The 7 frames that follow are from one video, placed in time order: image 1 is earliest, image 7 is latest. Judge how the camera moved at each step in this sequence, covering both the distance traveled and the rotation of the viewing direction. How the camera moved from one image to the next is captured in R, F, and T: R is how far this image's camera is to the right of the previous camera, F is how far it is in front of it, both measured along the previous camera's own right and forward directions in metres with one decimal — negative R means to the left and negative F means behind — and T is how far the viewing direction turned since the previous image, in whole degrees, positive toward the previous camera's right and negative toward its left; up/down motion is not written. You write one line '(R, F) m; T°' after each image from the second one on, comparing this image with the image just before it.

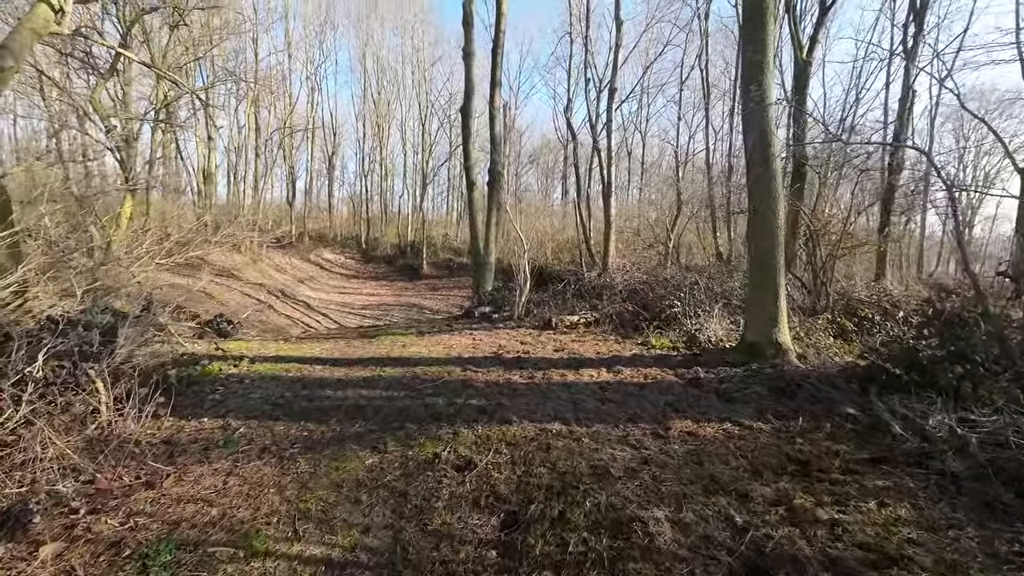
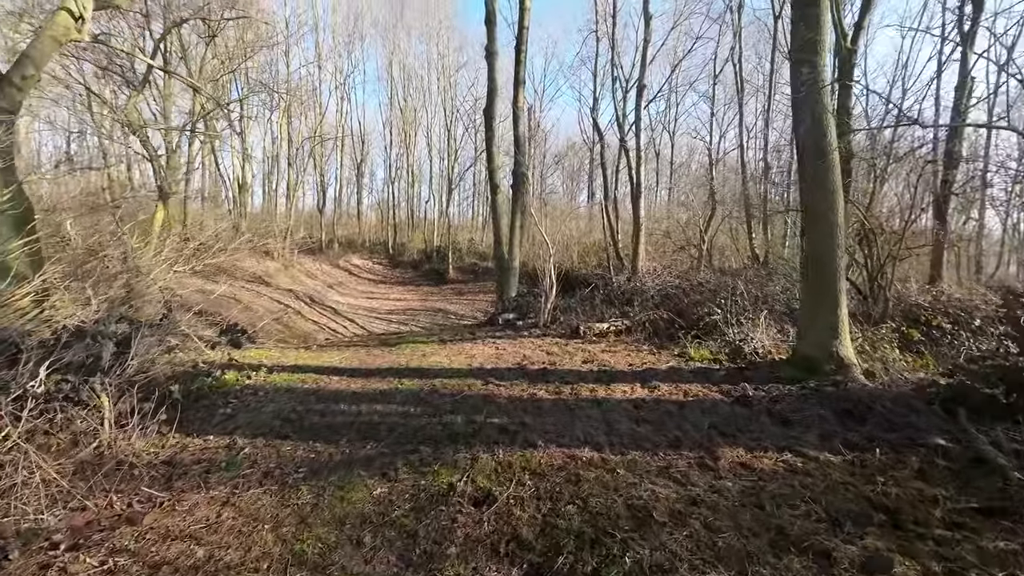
(0.0, +0.4) m; -3°
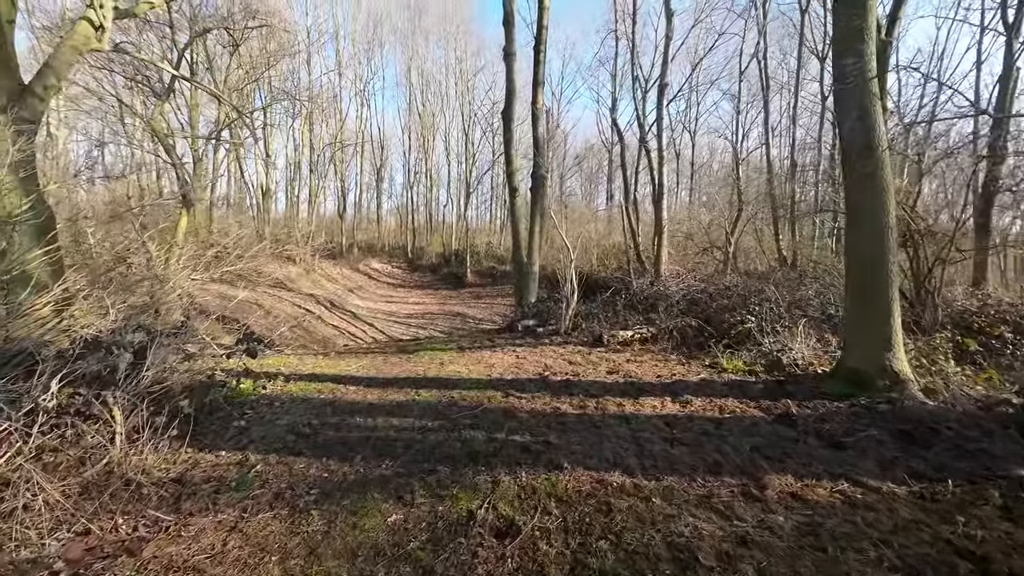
(0.0, +0.2) m; -2°
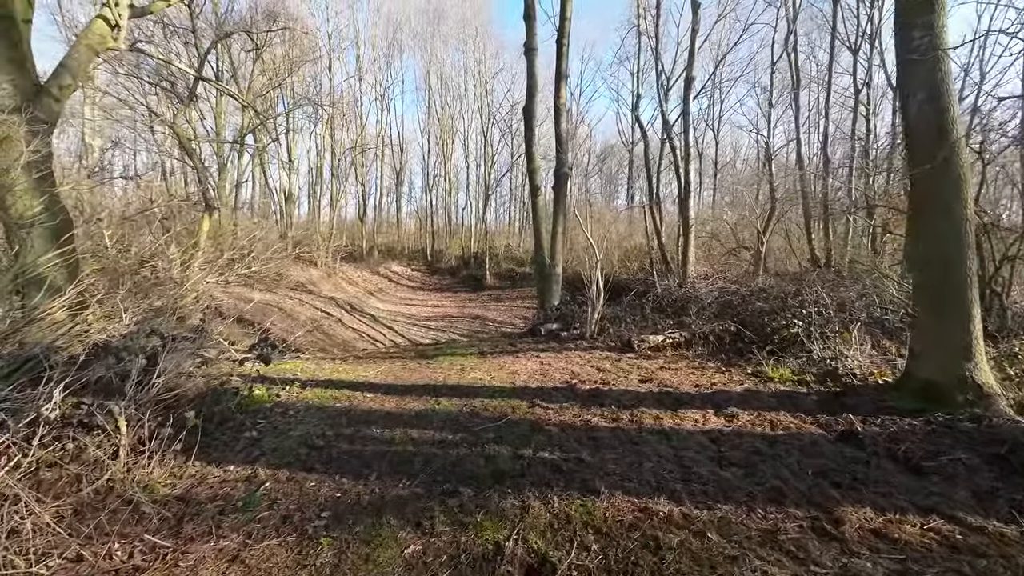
(-0.1, +0.3) m; -2°
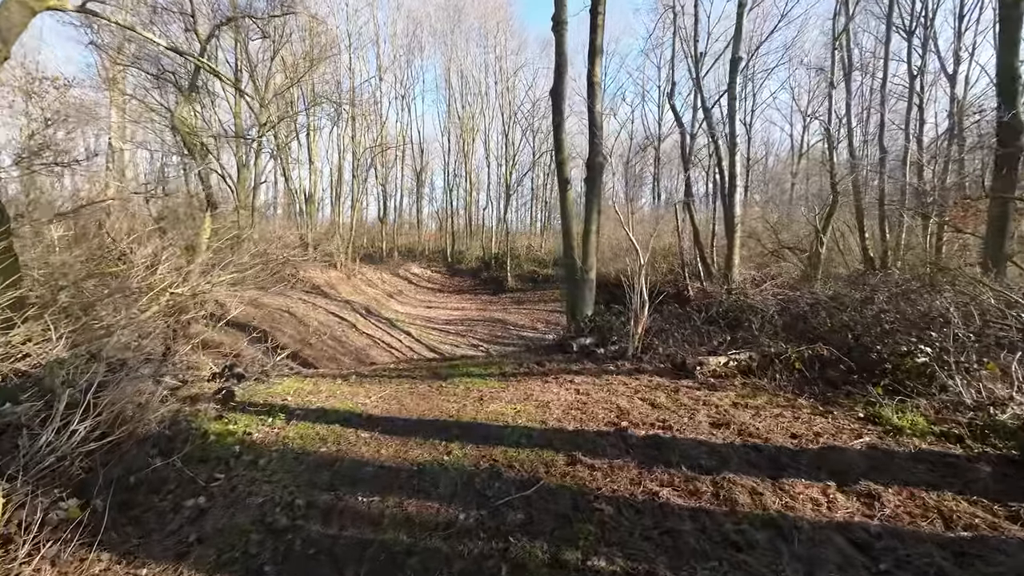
(-0.1, +1.1) m; -3°
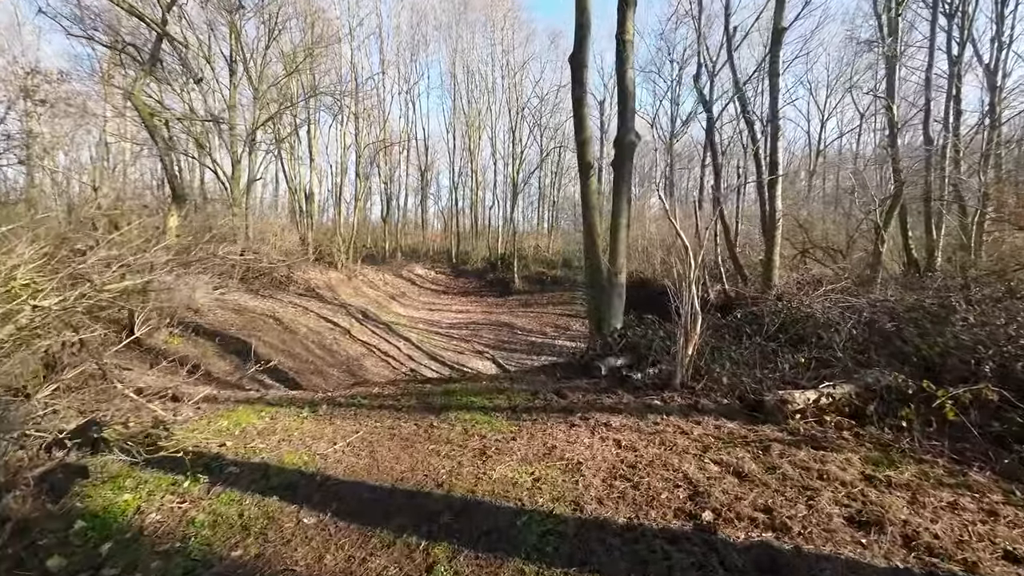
(-0.1, +1.4) m; -1°
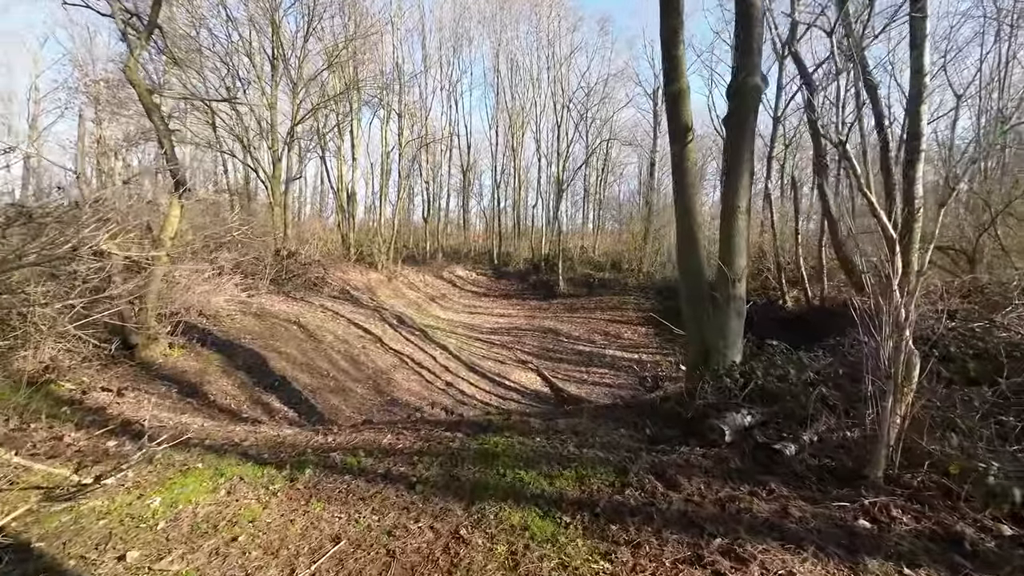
(-0.3, +1.8) m; -5°
